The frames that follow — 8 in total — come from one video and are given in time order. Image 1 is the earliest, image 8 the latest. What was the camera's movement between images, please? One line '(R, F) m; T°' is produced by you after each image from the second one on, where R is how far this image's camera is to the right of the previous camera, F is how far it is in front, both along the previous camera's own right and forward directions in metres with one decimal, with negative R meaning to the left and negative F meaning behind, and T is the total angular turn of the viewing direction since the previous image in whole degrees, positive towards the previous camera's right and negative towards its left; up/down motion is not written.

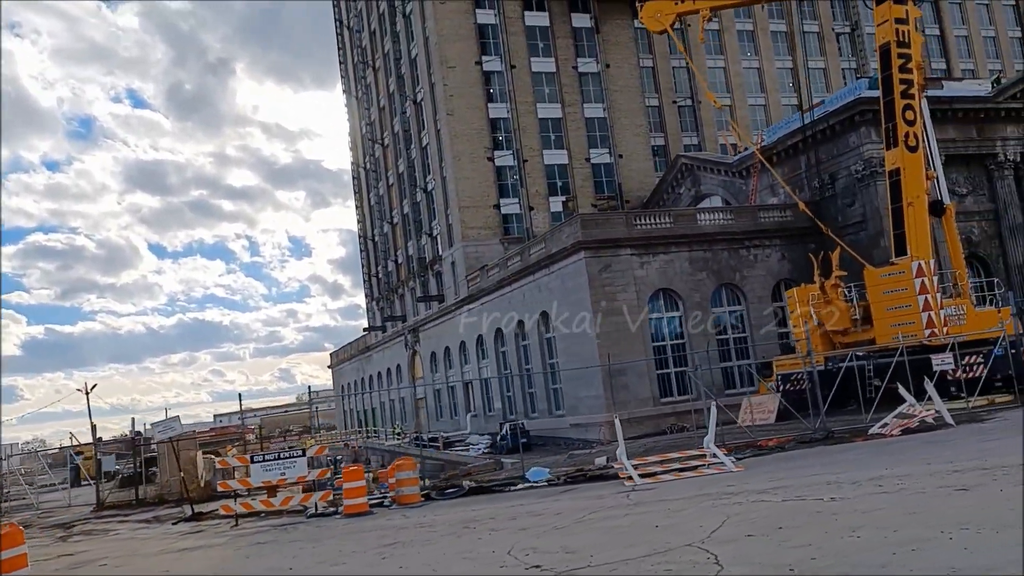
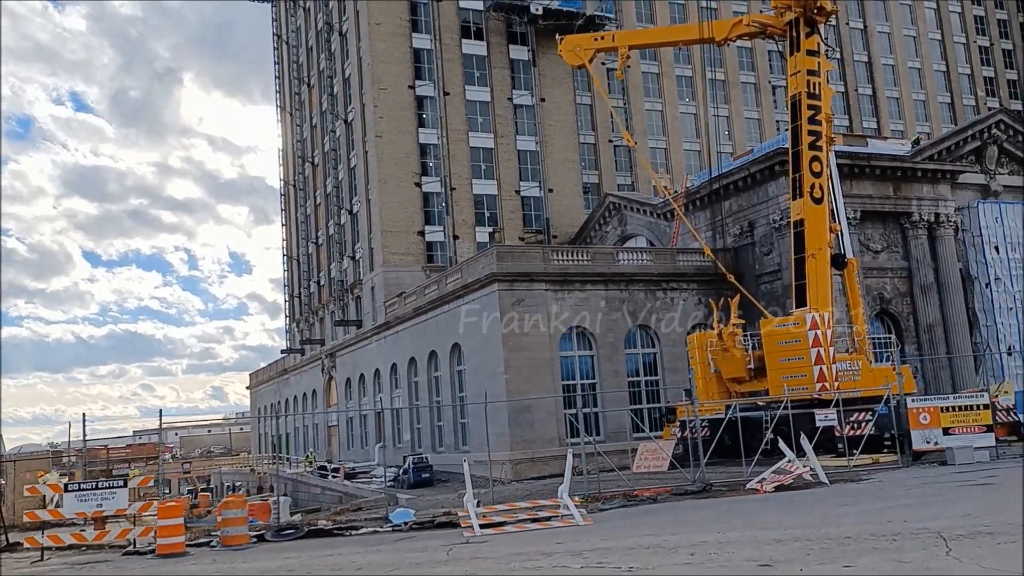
(+1.5, +0.9) m; +3°
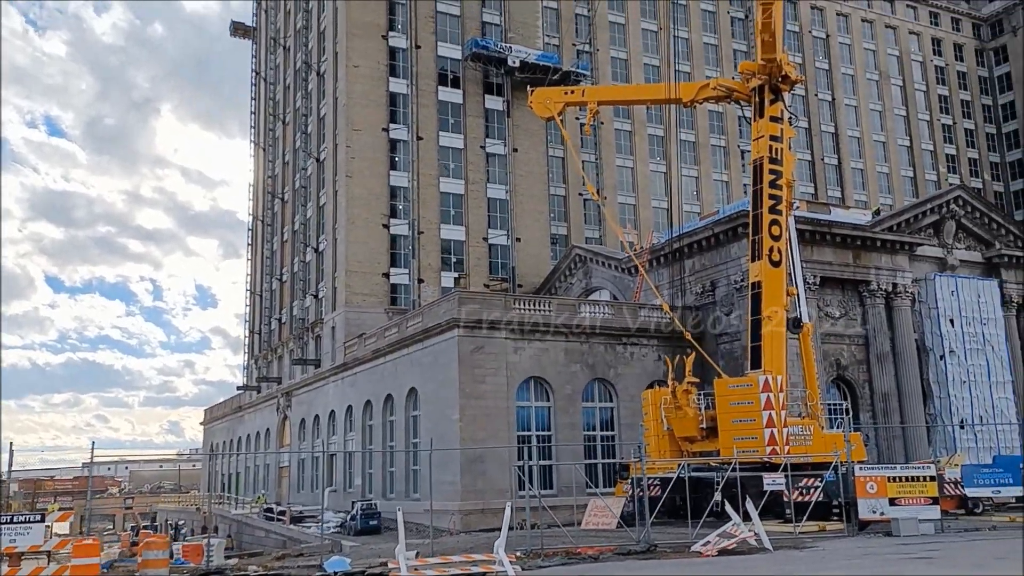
(+0.4, +0.2) m; +2°
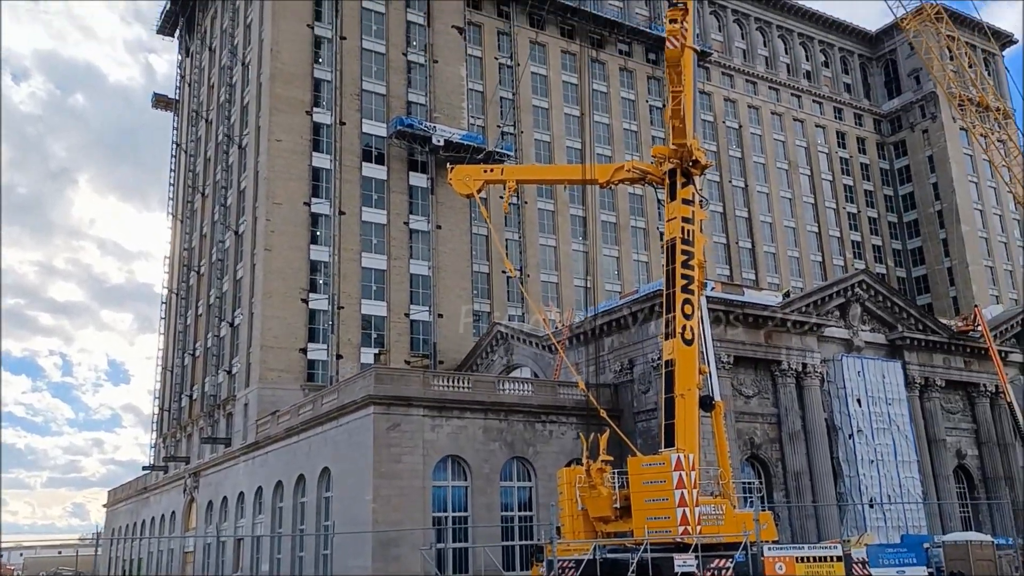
(+0.3, +0.1) m; +5°
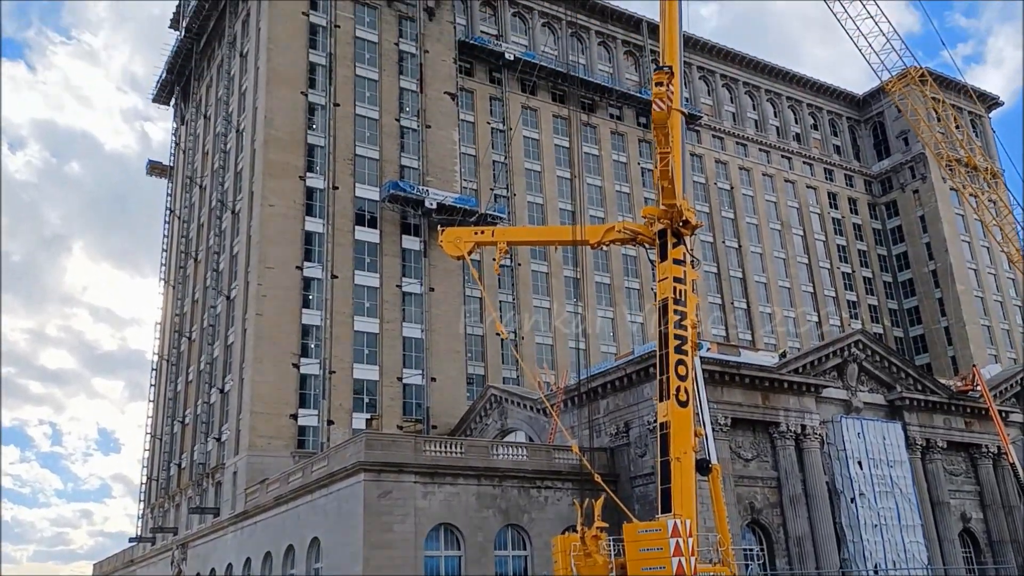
(+0.2, +0.4) m; 0°
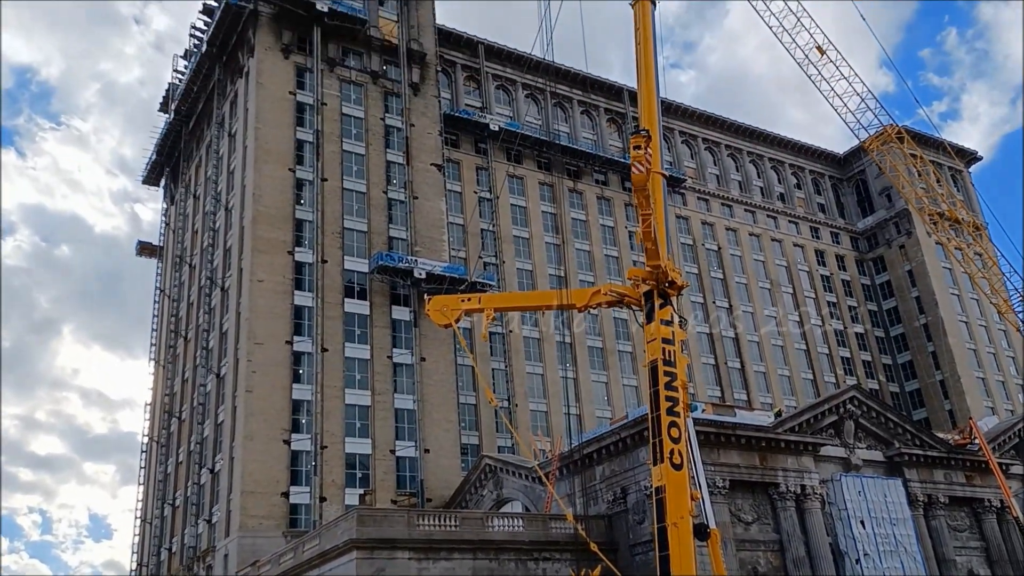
(+0.2, +0.1) m; 0°
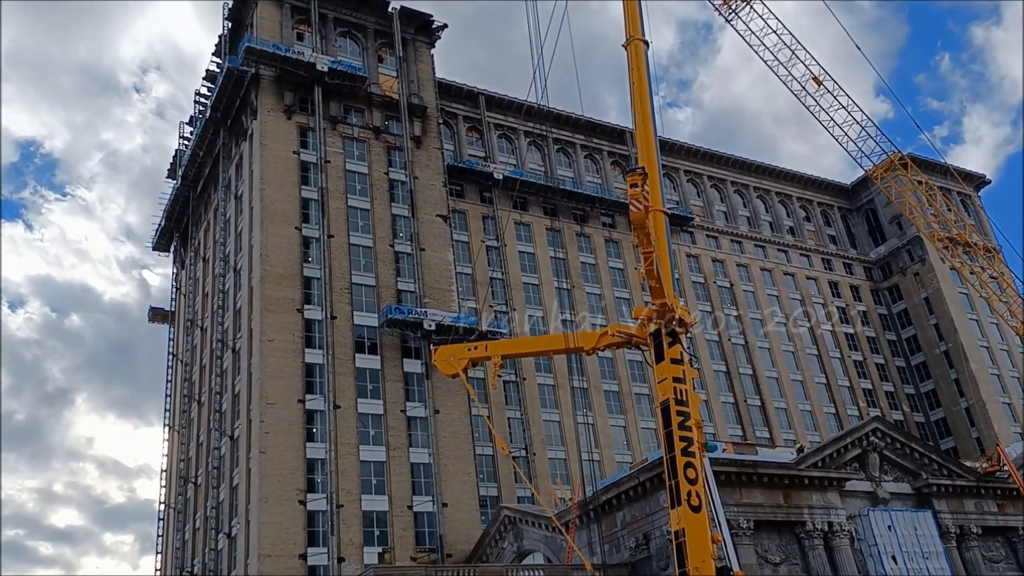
(+0.3, +0.3) m; -1°
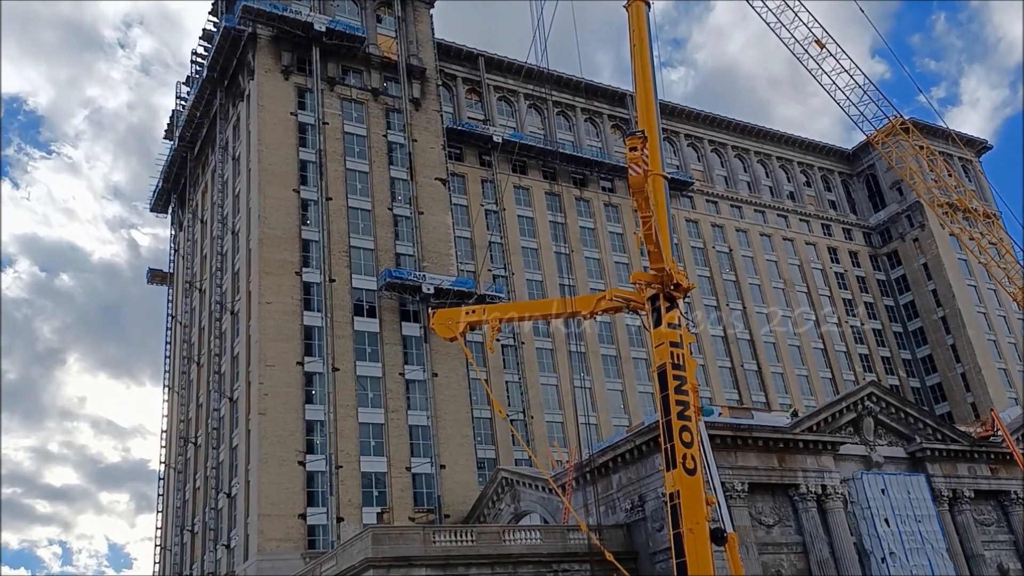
(0.0, 0.0) m; 0°
